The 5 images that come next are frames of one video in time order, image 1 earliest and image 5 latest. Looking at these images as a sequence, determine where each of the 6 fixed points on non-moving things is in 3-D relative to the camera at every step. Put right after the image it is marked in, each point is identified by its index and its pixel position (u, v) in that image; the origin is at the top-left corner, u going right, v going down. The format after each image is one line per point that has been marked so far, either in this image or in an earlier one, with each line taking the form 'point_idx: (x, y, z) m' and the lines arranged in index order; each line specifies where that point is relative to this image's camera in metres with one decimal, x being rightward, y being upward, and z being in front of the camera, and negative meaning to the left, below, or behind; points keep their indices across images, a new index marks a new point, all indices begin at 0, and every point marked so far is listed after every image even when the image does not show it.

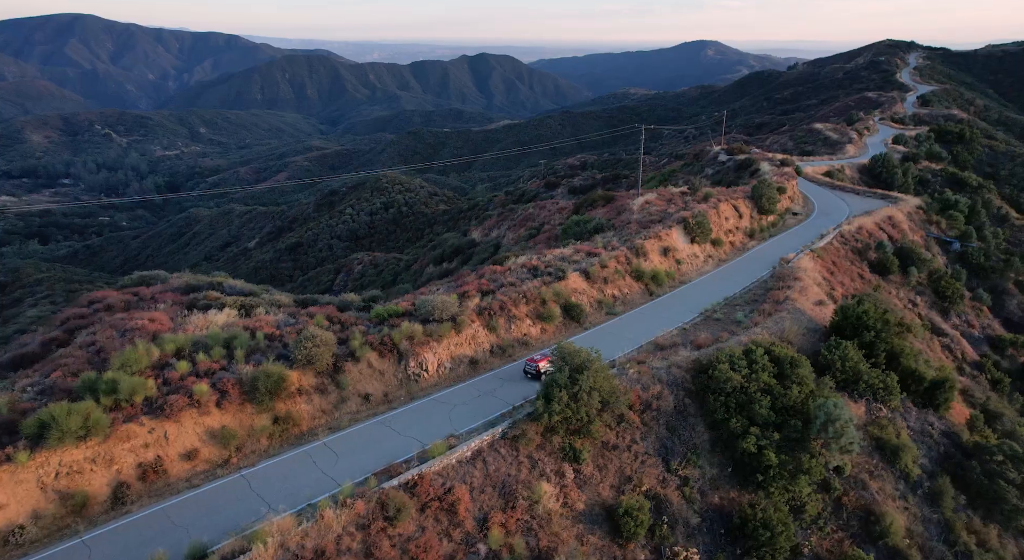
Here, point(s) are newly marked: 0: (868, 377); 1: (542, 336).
0: (+10.2, -2.8, +17.8) m
1: (+0.9, -1.7, +18.7) m
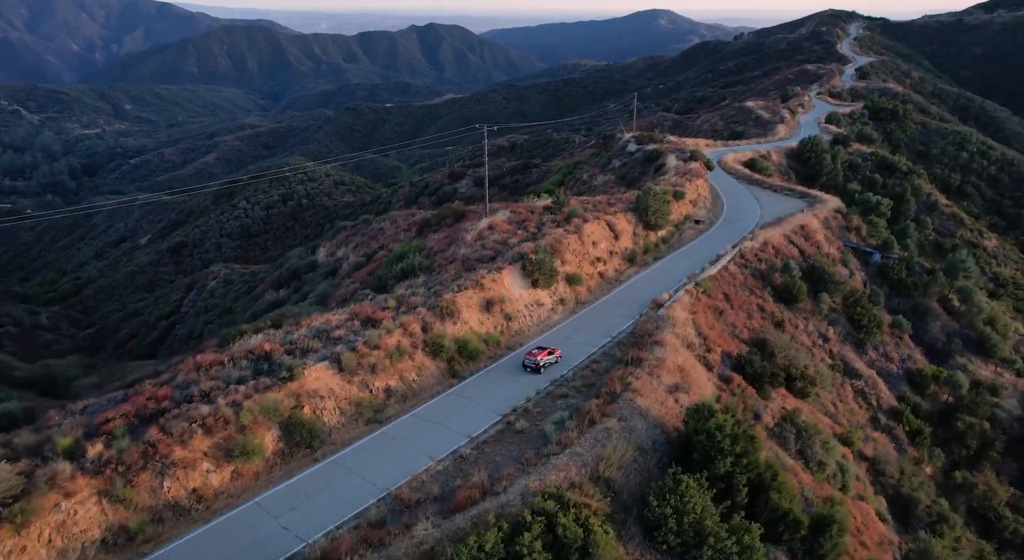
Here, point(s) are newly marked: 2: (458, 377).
0: (+3.9, -4.9, +11.8) m
1: (-5.5, -4.0, +12.0) m
2: (-1.4, -2.6, +16.8) m
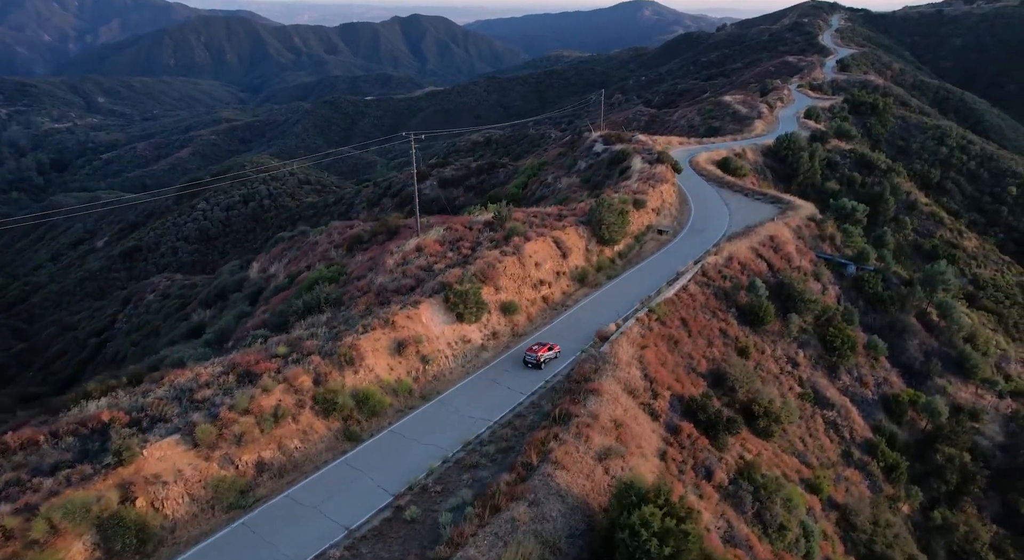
0: (+1.9, -5.9, +9.4) m
1: (-7.5, -5.1, +9.4) m
2: (-3.6, -3.6, +14.3) m
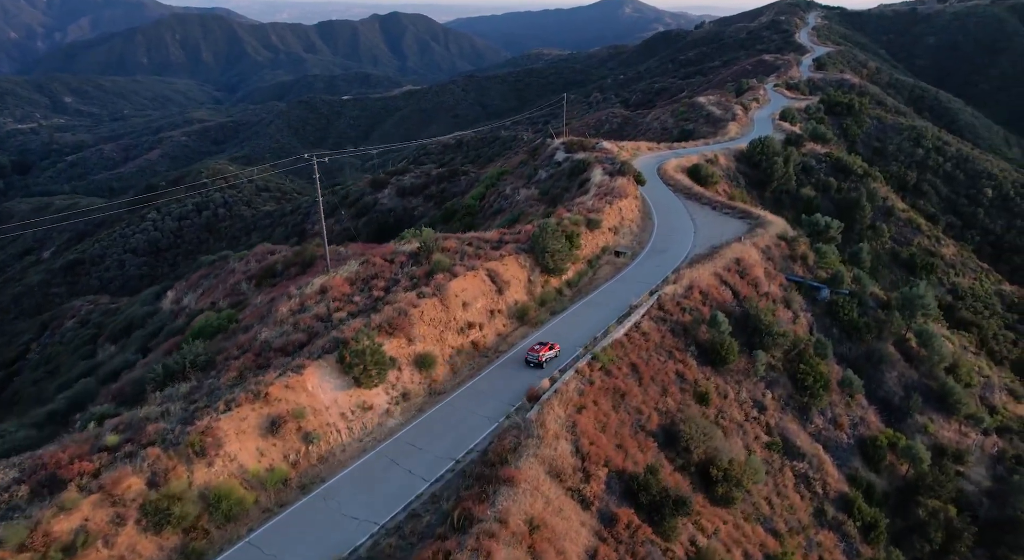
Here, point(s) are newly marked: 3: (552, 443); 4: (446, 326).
0: (-0.1, -7.3, +6.6) m
1: (-9.4, -6.5, +6.3) m
2: (-5.6, -5.0, +11.3) m
3: (+0.9, -3.6, +14.2) m
4: (-1.9, -1.3, +18.1) m
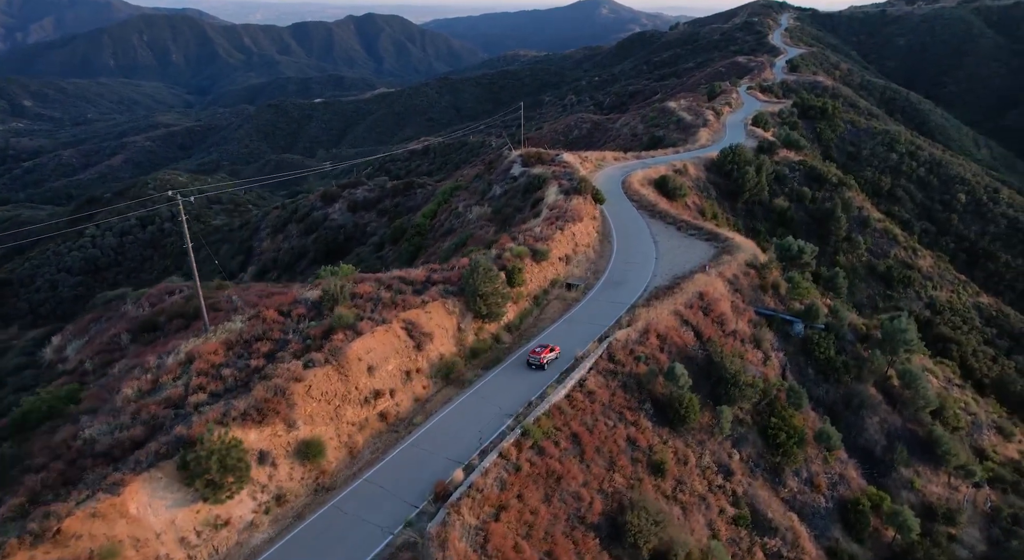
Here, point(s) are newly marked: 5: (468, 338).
0: (-1.7, -8.7, +3.4) m
1: (-11.1, -8.1, +2.8) m
2: (-7.5, -6.5, +7.9) m
3: (-1.0, -5.1, +11.1) m
4: (-4.0, -2.8, +14.9) m
5: (-1.2, -1.7, +19.6) m
